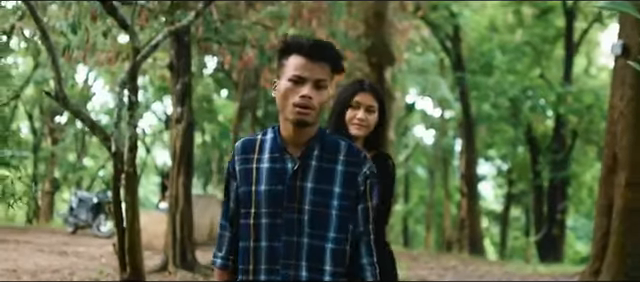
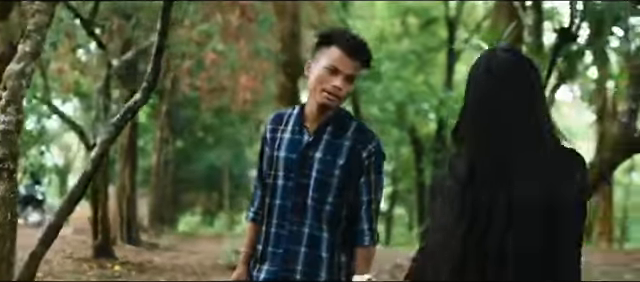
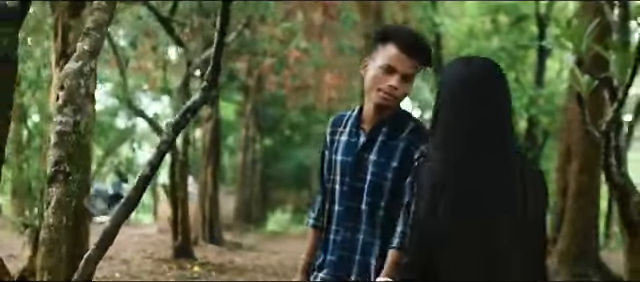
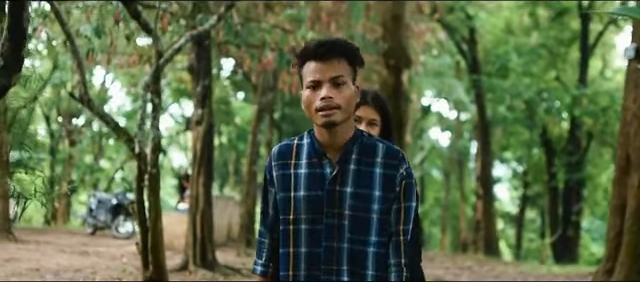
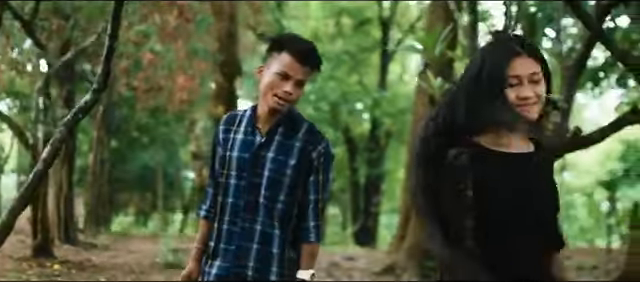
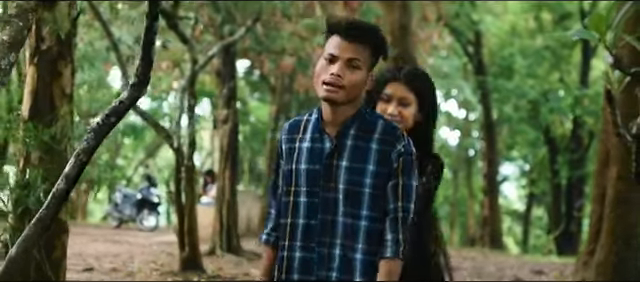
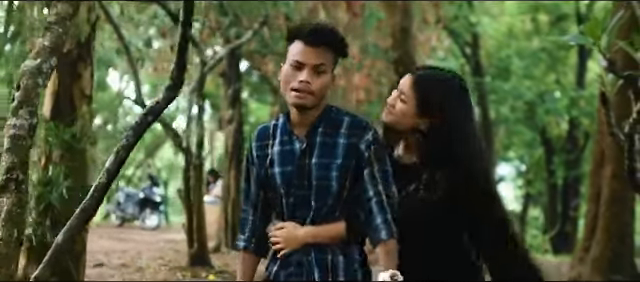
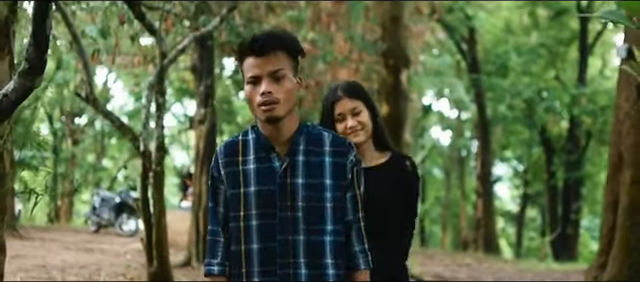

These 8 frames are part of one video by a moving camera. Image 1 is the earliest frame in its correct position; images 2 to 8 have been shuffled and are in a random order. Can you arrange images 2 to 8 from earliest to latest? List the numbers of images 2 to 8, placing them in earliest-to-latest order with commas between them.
4, 8, 6, 7, 3, 2, 5
